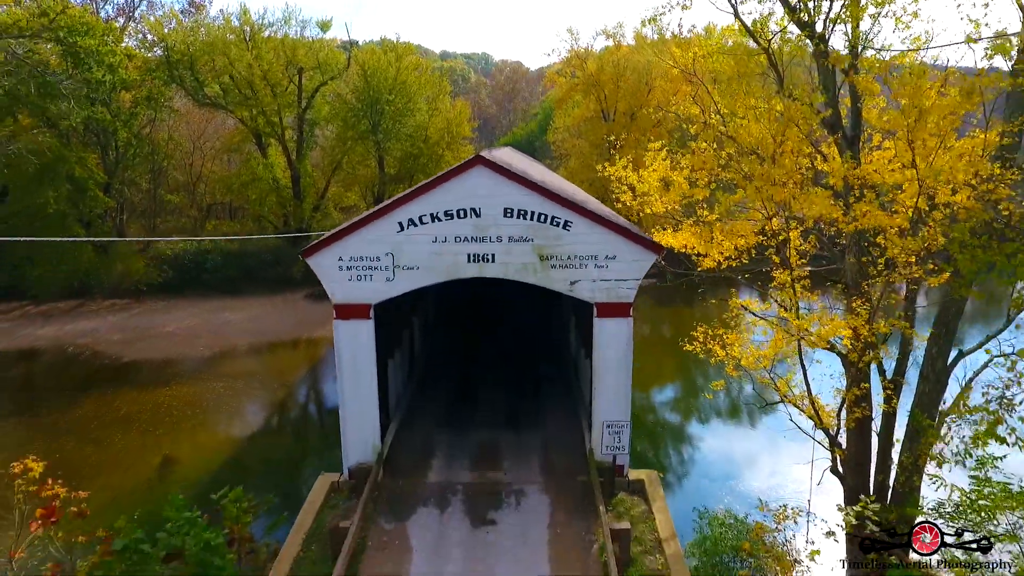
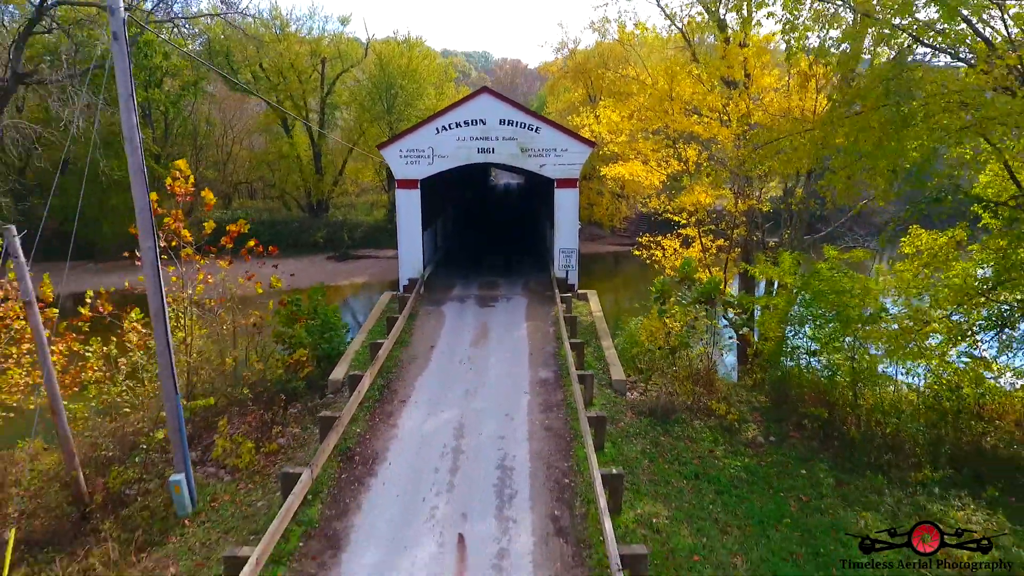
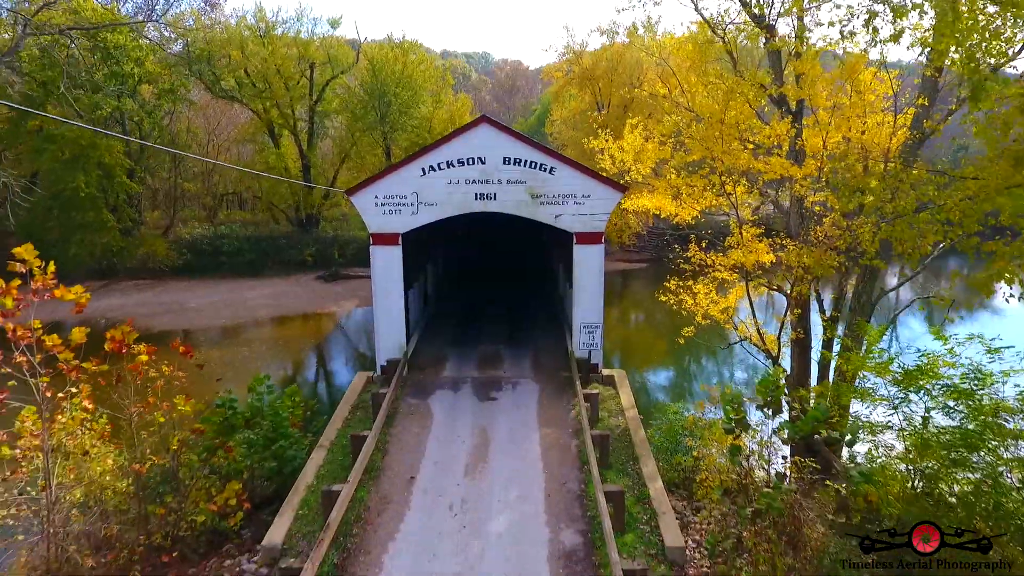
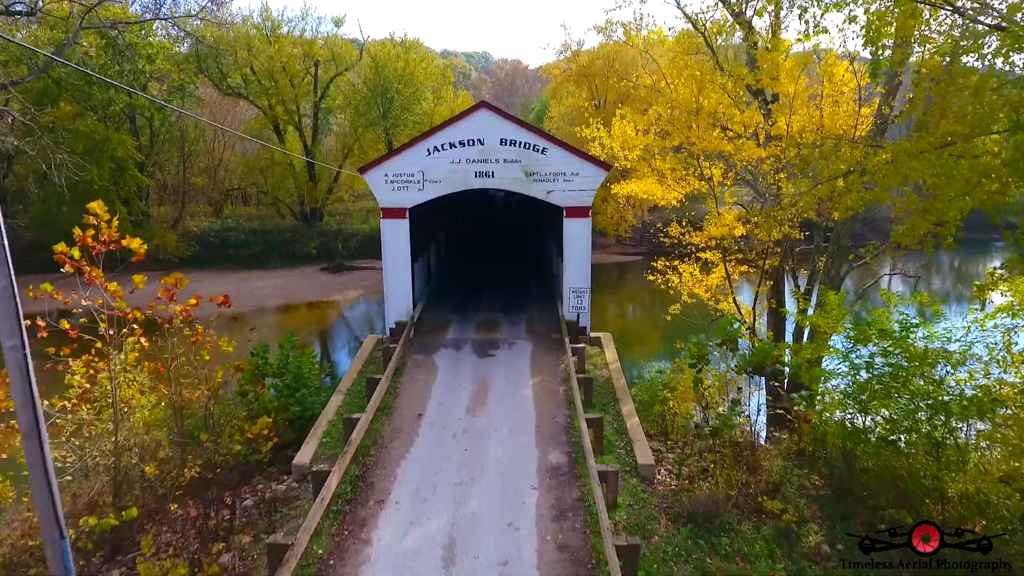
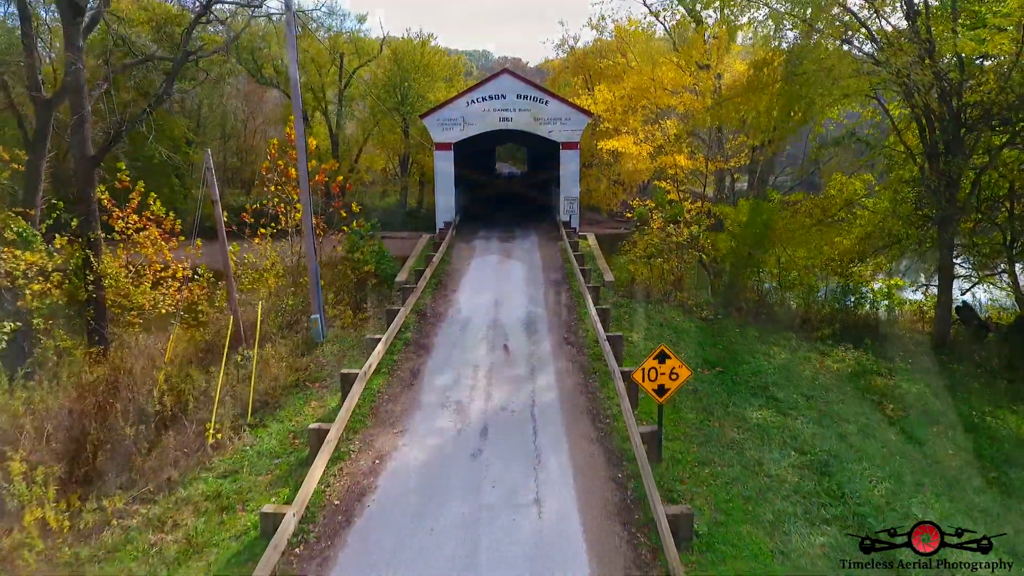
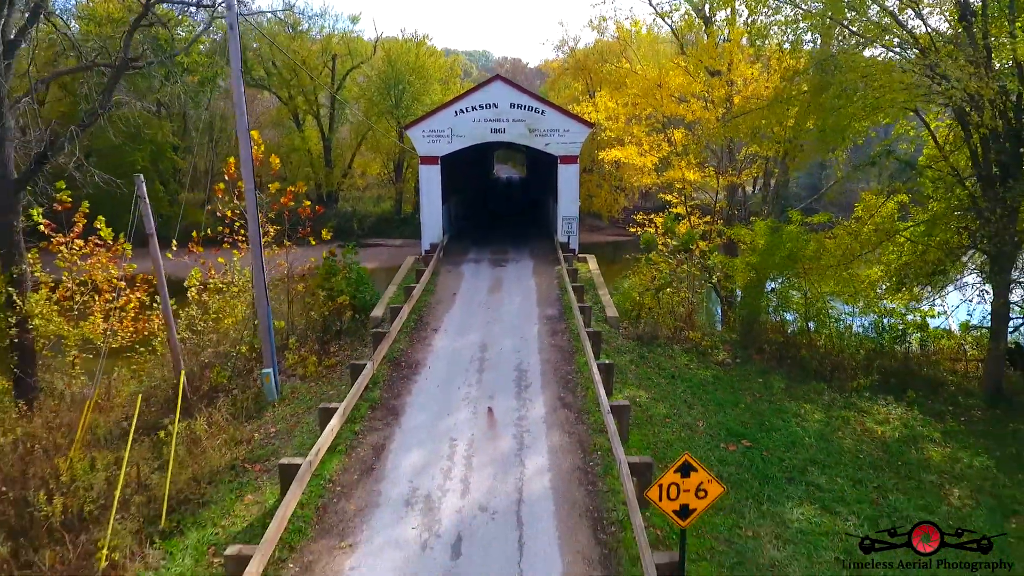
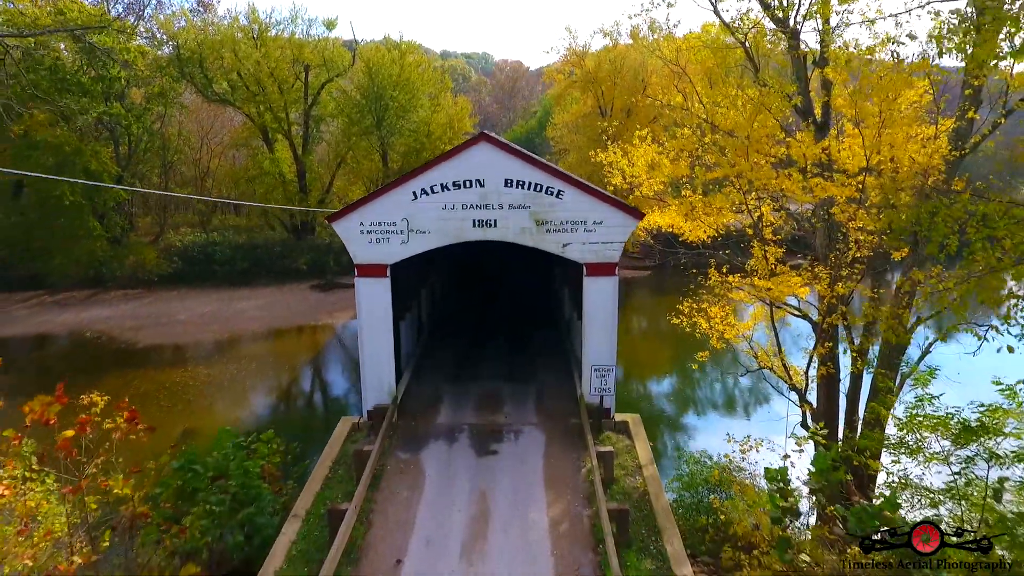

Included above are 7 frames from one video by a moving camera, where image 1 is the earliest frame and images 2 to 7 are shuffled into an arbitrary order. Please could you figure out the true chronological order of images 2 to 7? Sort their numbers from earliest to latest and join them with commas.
7, 3, 4, 2, 6, 5
